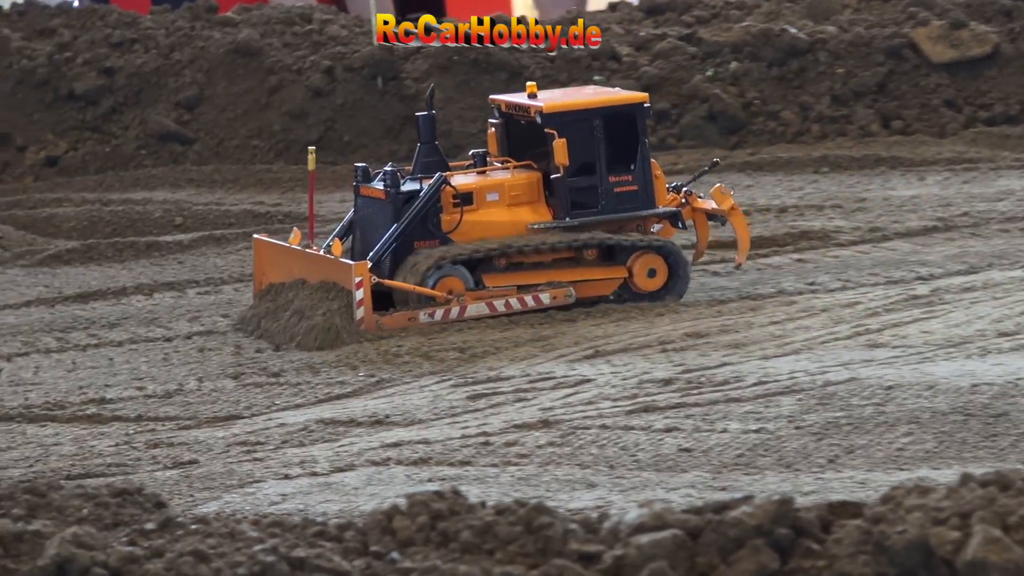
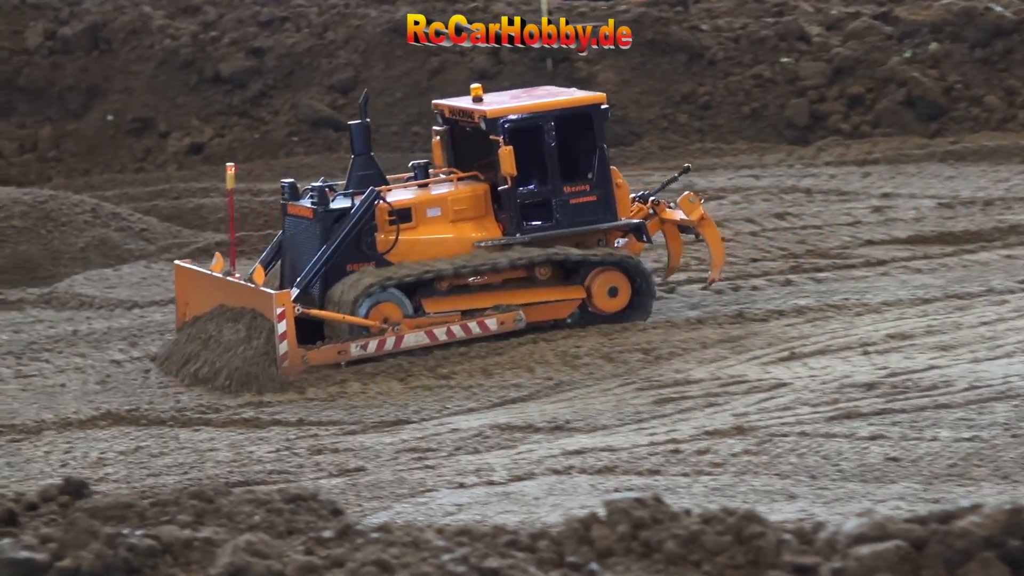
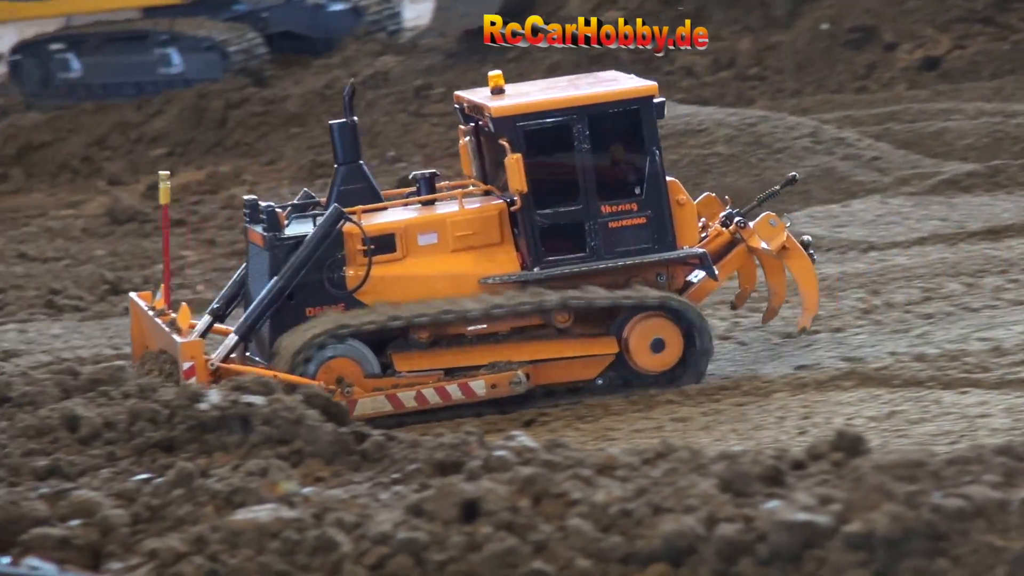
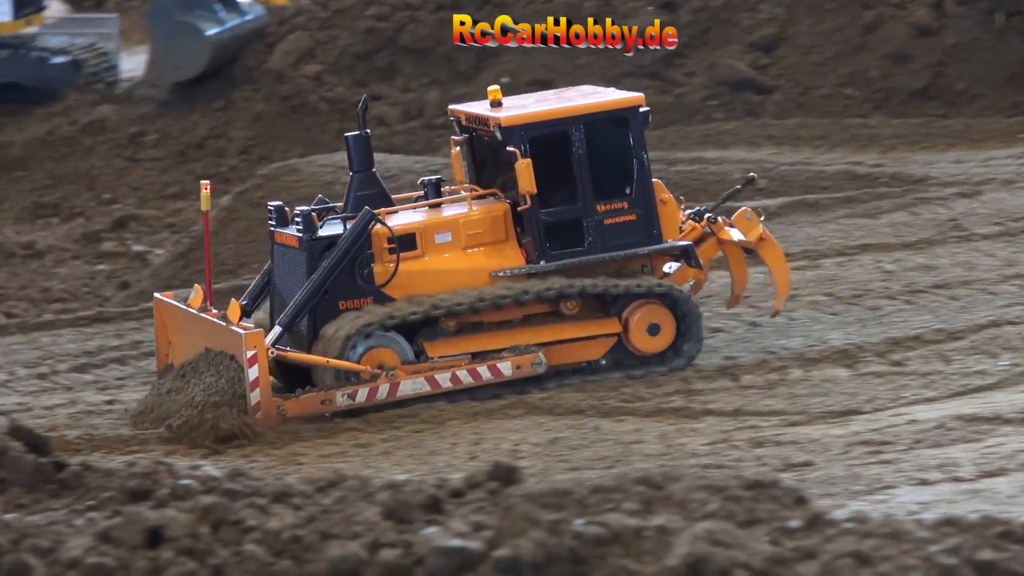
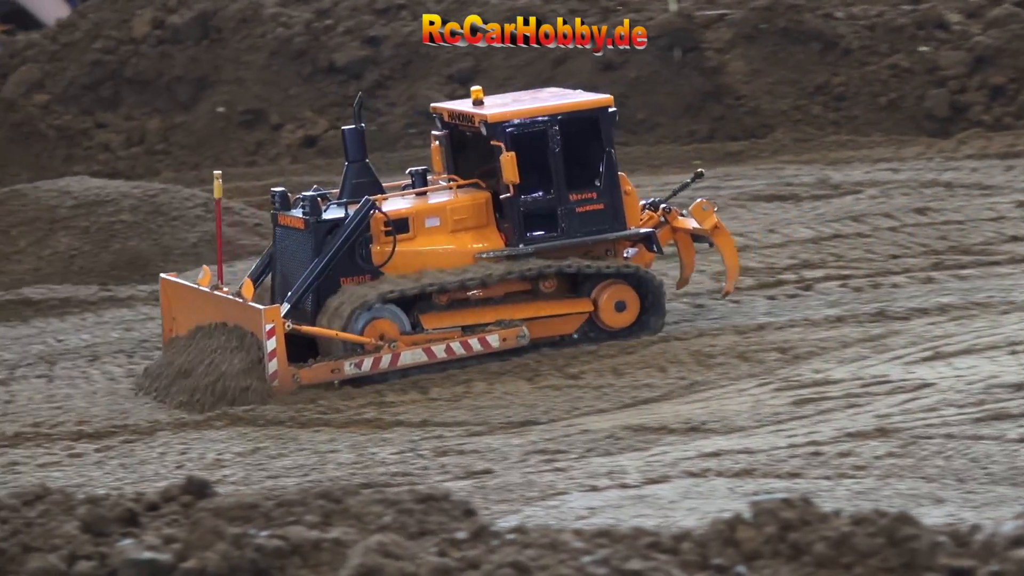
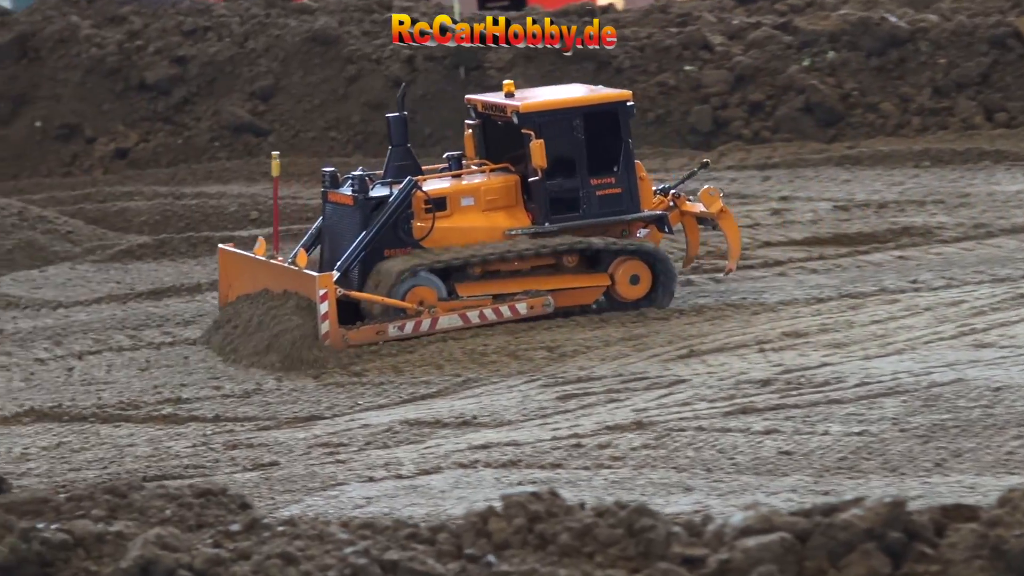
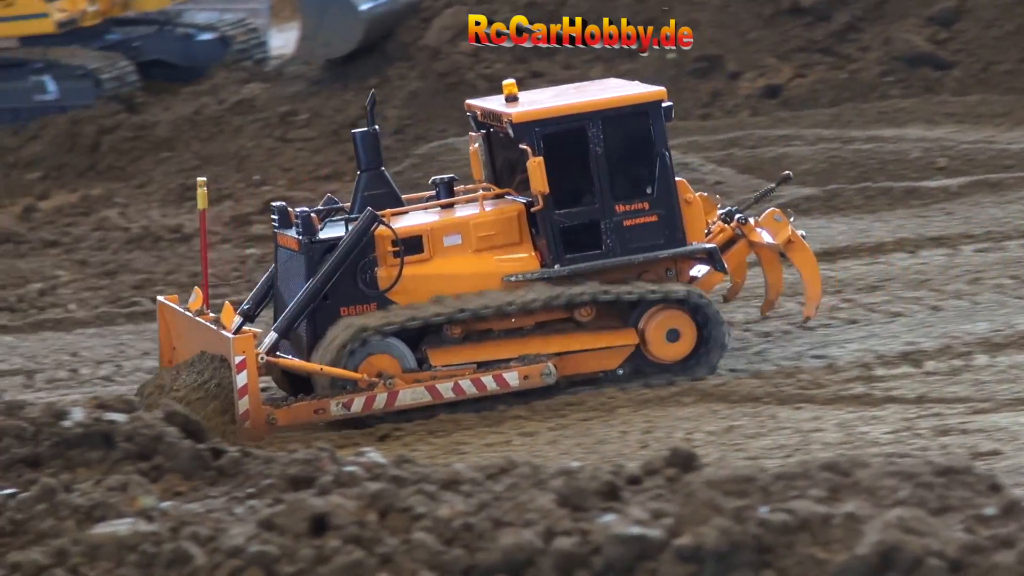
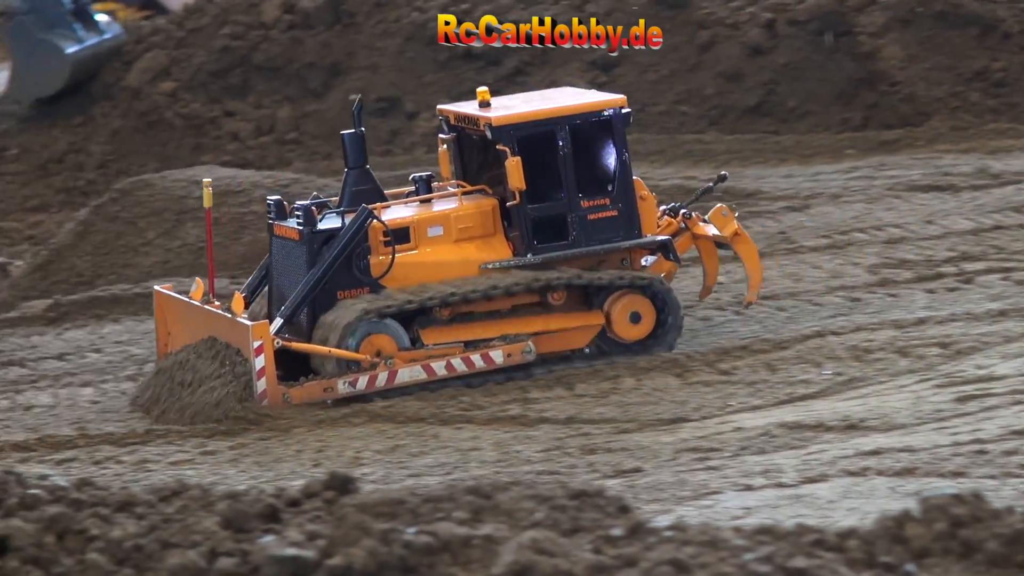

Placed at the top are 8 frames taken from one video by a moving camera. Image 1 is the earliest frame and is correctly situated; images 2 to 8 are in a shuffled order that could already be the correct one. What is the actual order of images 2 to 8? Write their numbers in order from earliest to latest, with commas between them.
6, 2, 5, 8, 4, 7, 3
